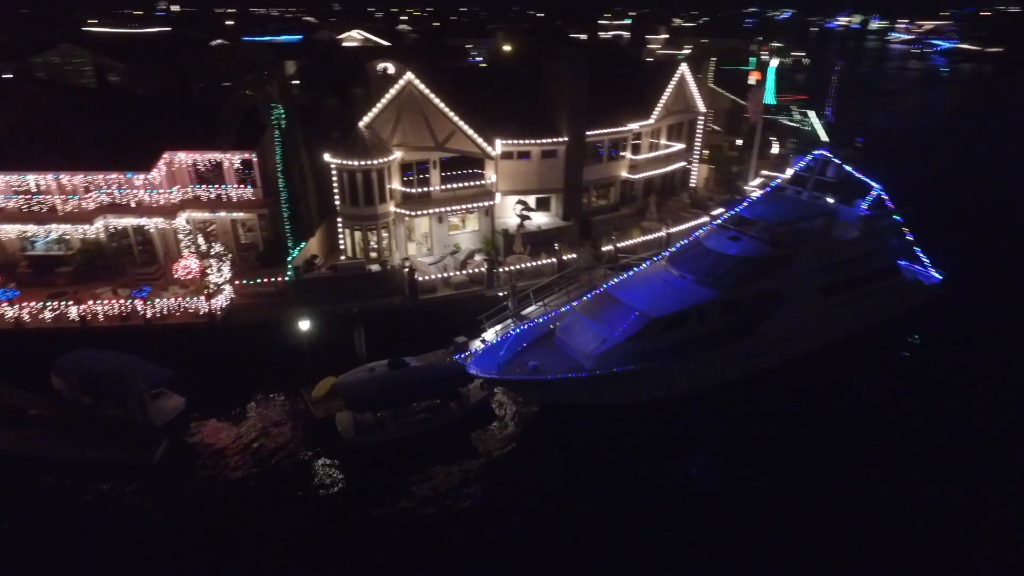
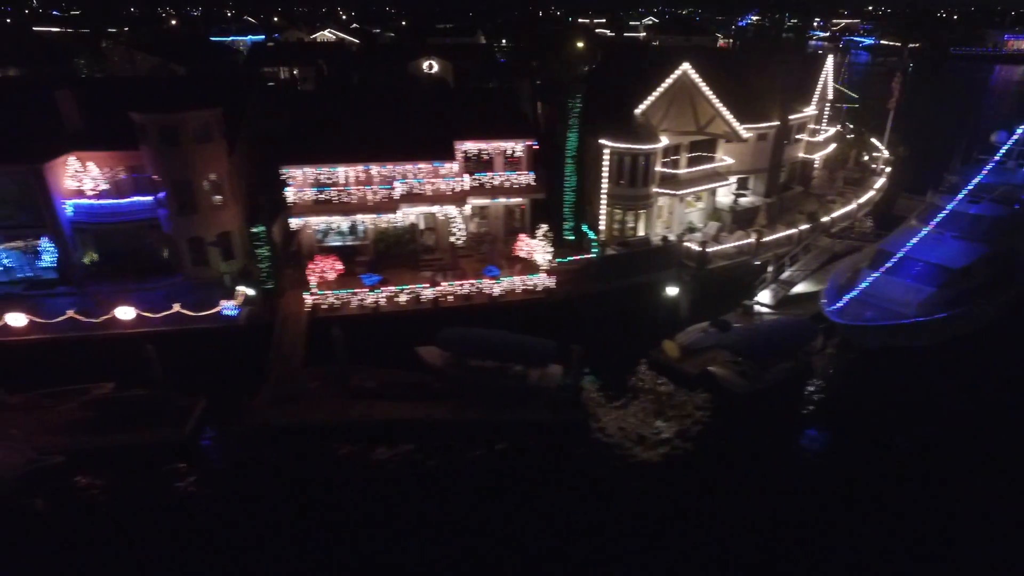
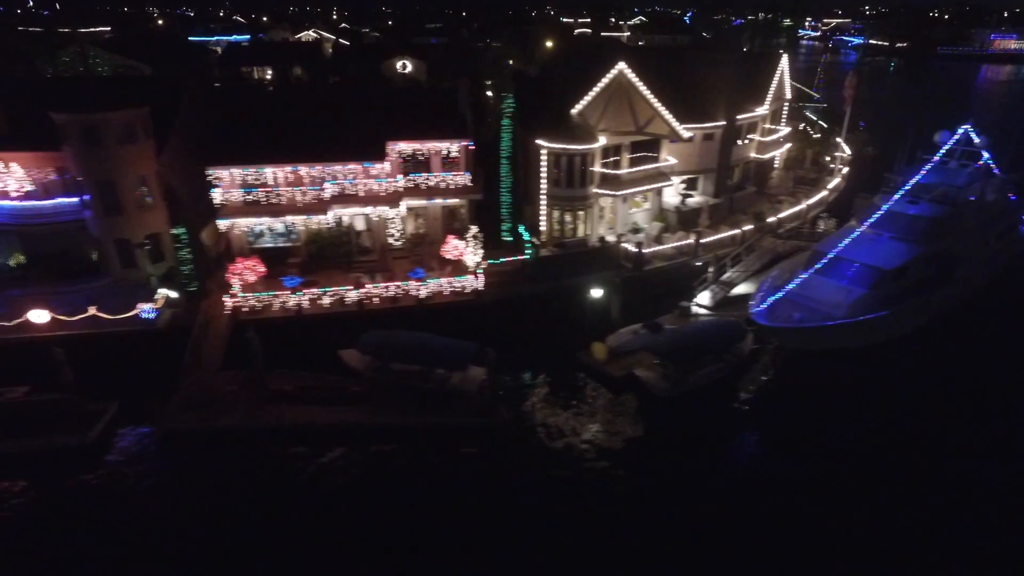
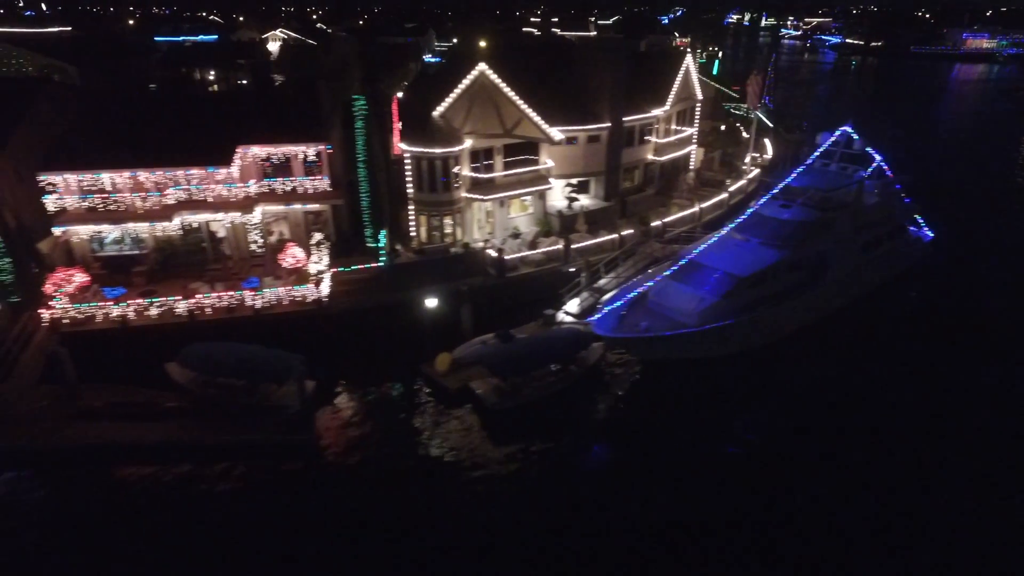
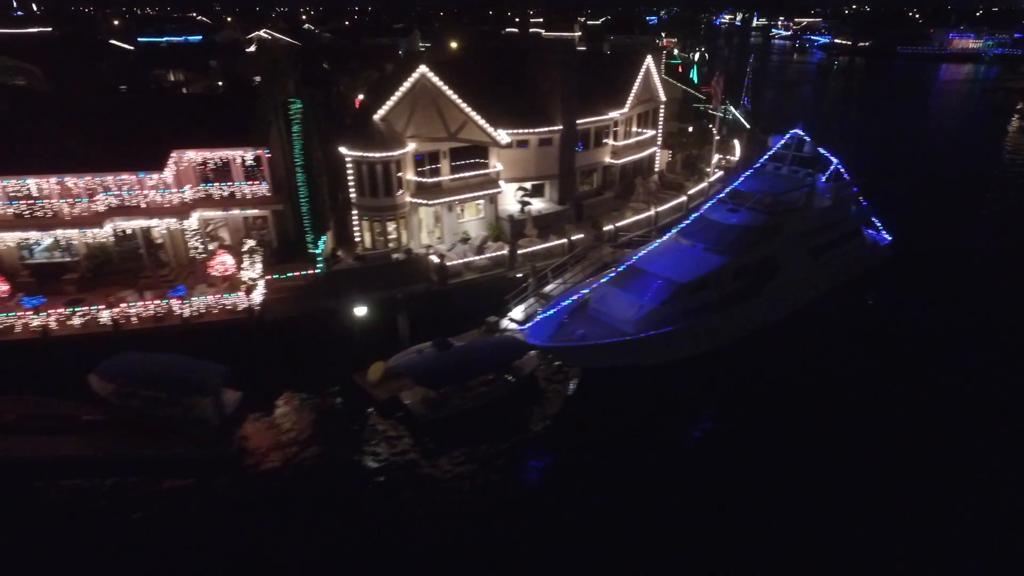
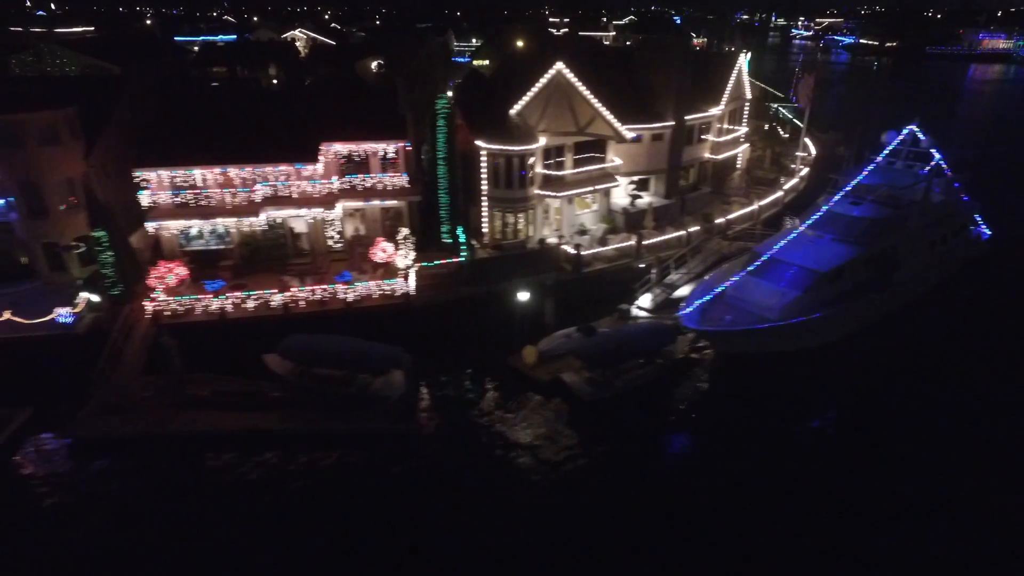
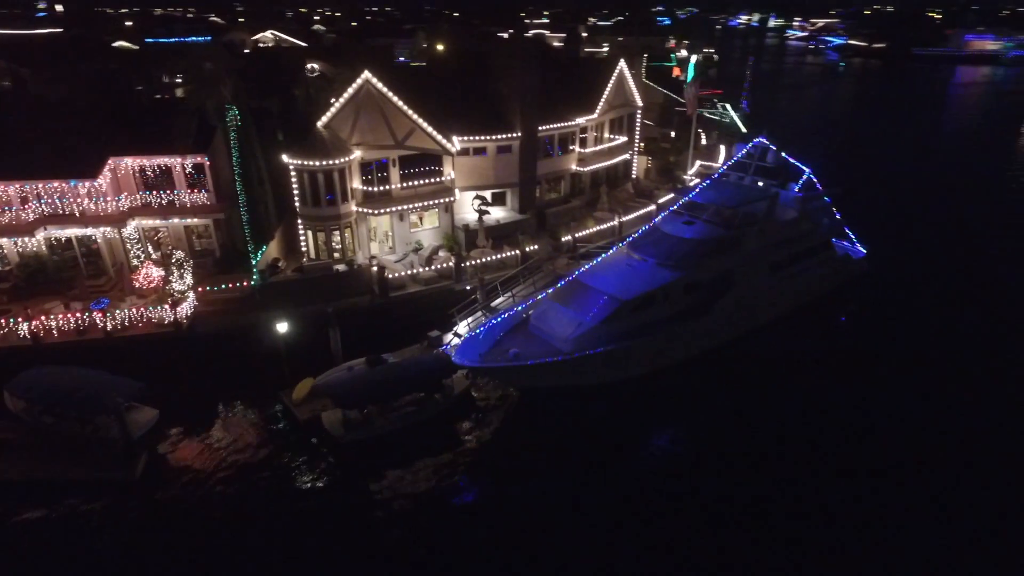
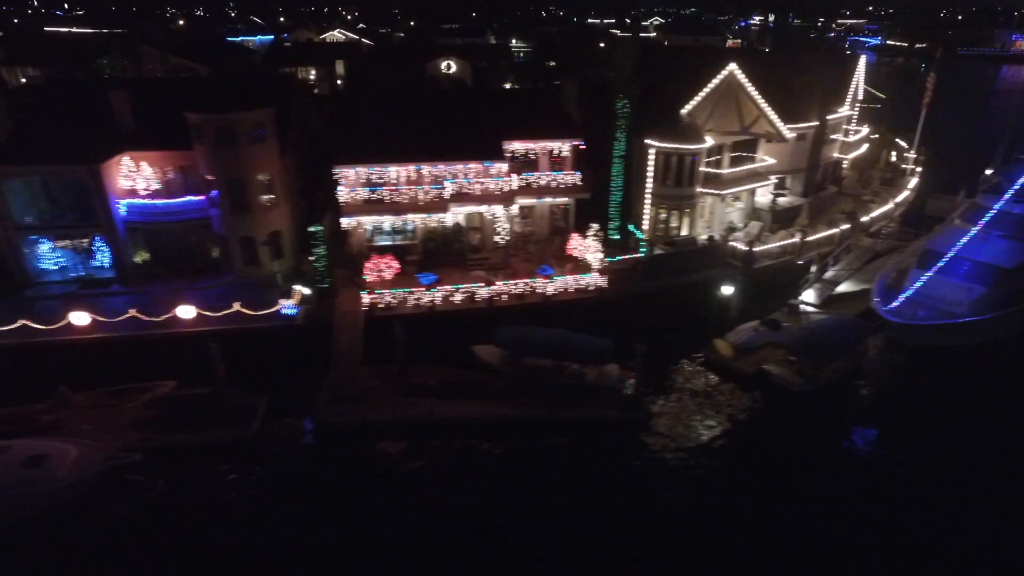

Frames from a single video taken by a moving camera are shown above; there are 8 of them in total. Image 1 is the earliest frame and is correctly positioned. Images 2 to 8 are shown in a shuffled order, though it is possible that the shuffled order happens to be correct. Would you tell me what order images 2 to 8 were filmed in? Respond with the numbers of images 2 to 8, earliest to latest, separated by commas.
7, 5, 4, 6, 3, 2, 8
